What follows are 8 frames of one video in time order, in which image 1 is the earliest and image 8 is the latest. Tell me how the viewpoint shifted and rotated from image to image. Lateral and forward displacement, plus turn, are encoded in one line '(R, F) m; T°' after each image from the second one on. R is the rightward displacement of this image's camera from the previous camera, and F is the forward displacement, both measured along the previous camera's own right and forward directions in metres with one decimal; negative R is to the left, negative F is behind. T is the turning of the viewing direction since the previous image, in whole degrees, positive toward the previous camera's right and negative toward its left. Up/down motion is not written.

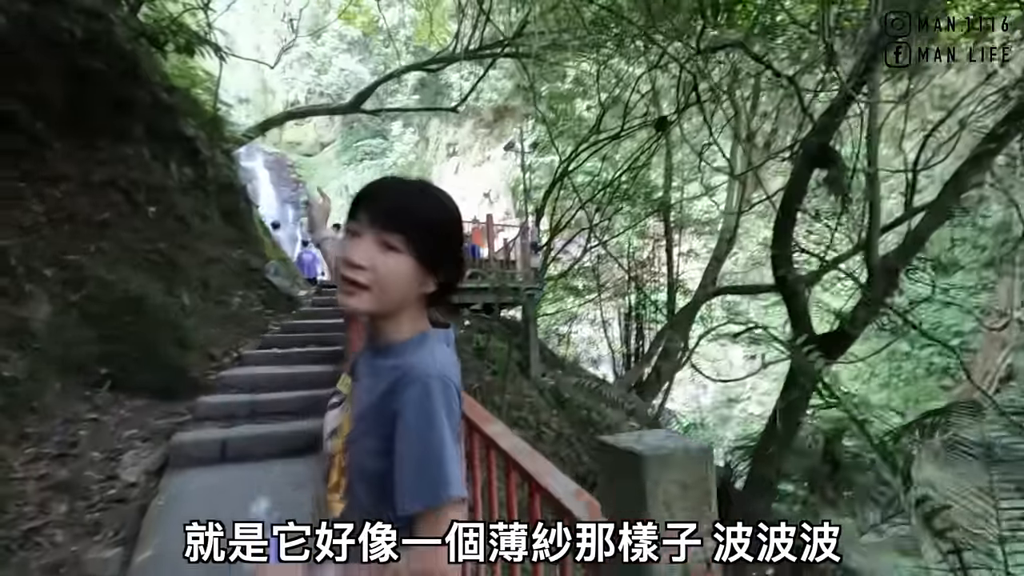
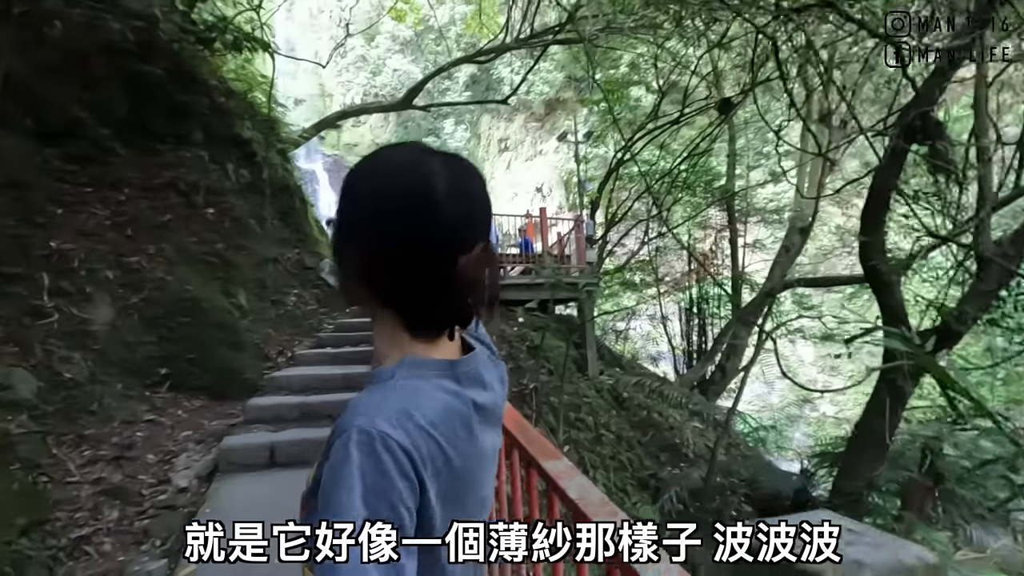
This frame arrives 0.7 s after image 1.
(0.0, +0.3) m; -6°
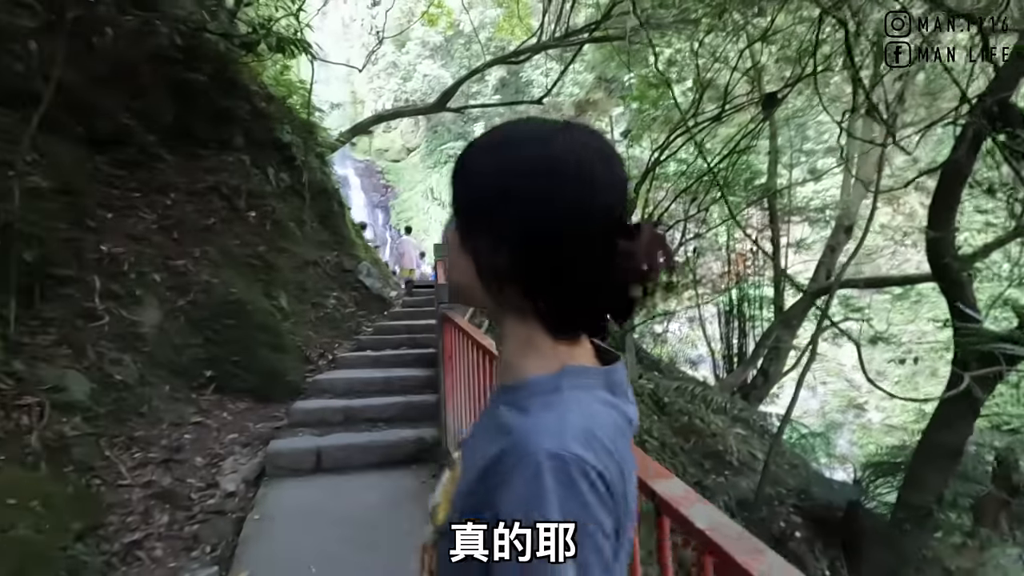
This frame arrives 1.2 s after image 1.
(-0.1, +0.1) m; -3°
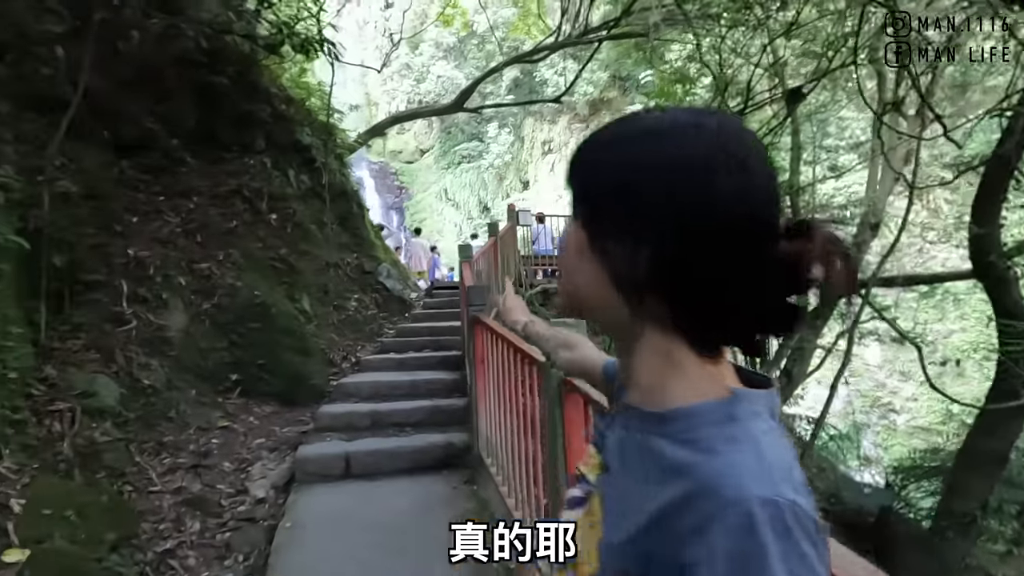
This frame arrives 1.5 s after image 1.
(-0.1, +0.1) m; -1°
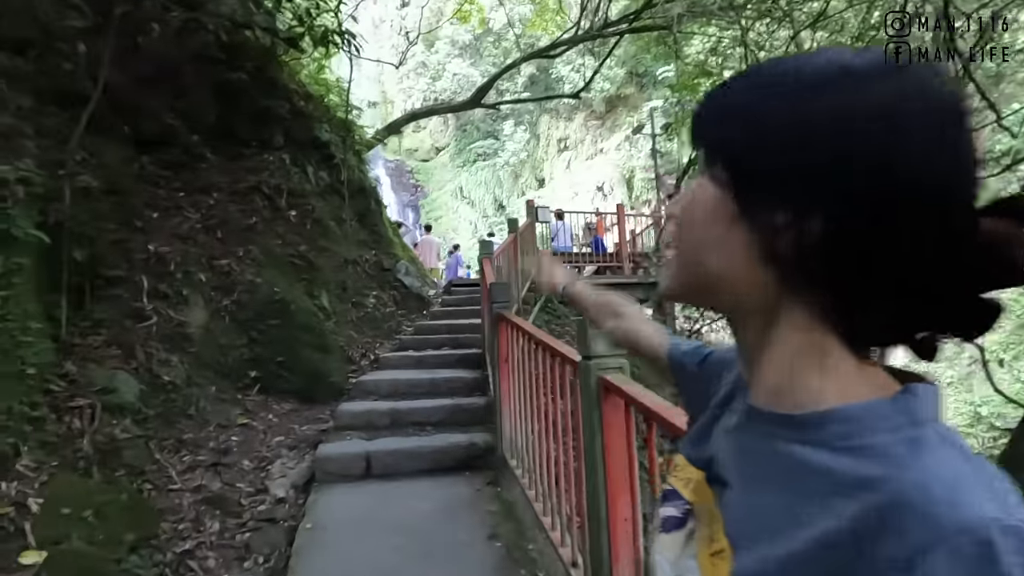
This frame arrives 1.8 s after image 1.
(-0.1, +0.1) m; -2°
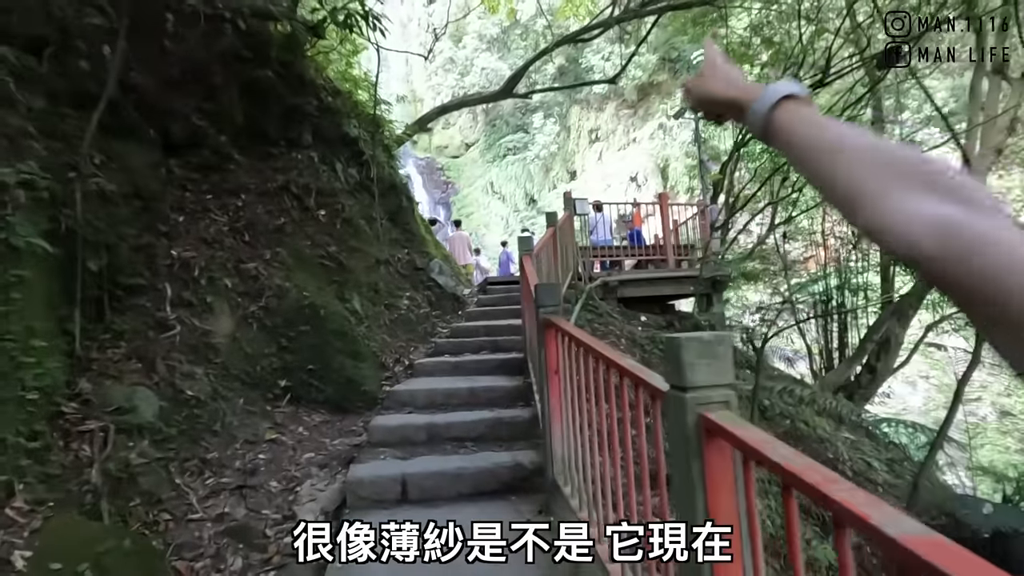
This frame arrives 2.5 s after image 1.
(-0.1, +0.4) m; -3°
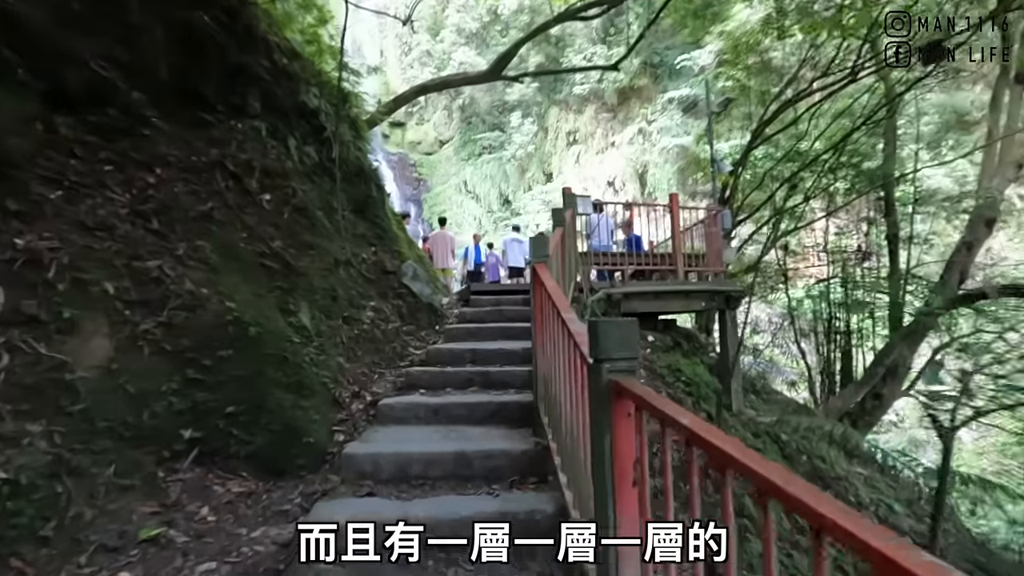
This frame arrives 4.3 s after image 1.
(-0.2, +1.2) m; +3°
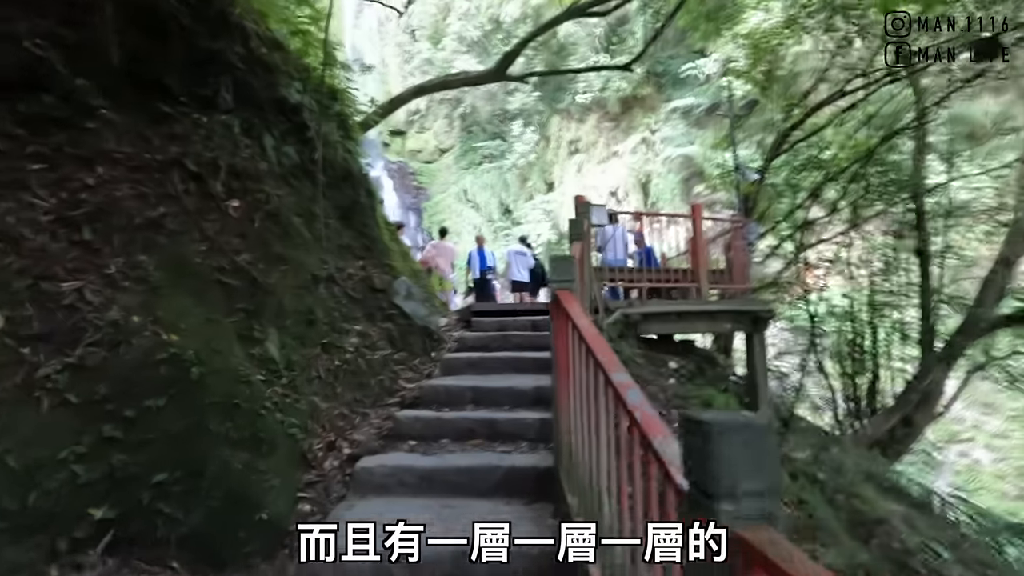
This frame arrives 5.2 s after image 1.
(-0.1, +0.7) m; 0°
